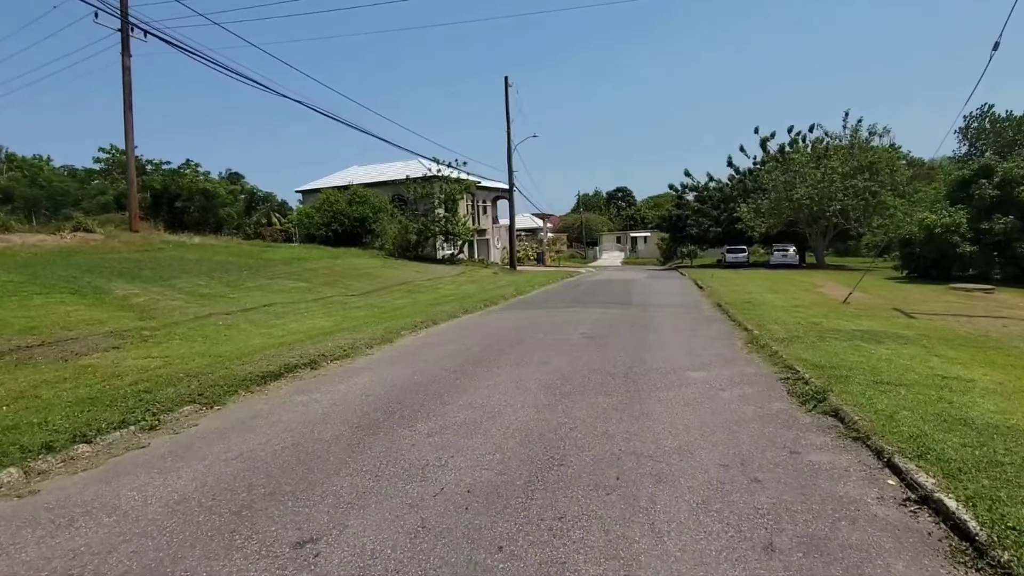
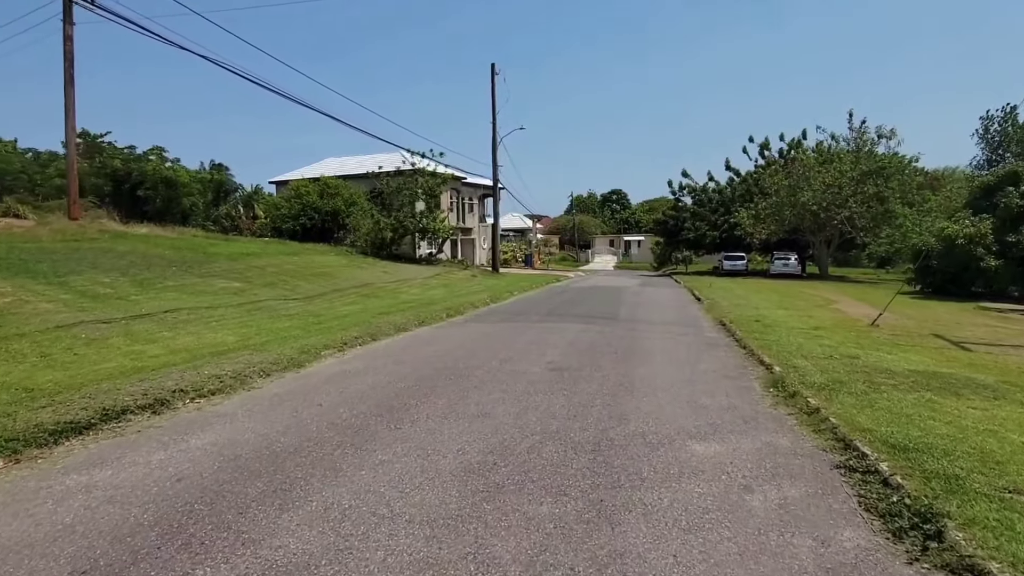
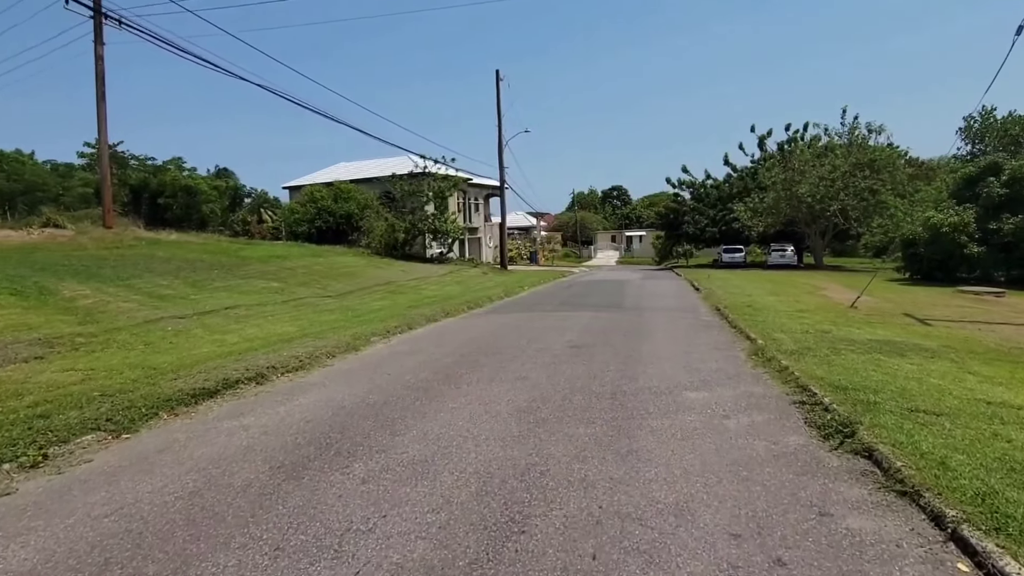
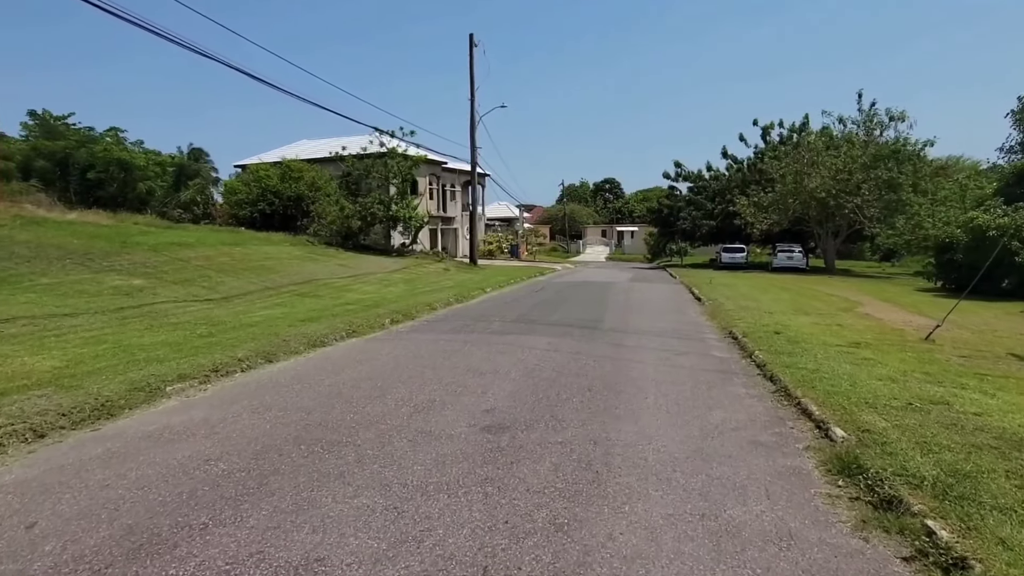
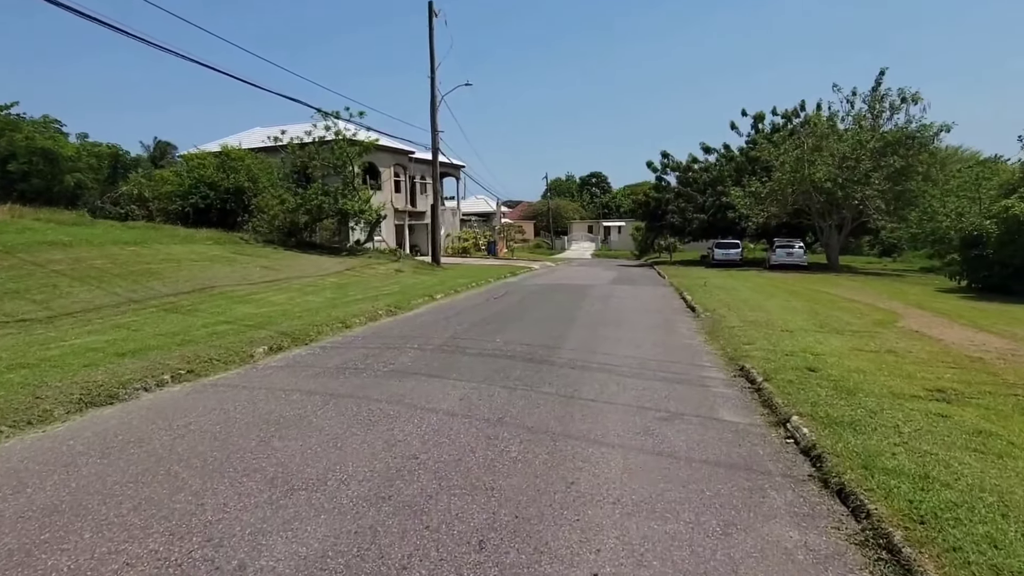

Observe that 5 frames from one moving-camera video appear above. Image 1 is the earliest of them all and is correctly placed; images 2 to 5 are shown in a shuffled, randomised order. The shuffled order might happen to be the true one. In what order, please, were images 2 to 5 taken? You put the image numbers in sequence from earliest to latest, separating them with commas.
3, 2, 4, 5
